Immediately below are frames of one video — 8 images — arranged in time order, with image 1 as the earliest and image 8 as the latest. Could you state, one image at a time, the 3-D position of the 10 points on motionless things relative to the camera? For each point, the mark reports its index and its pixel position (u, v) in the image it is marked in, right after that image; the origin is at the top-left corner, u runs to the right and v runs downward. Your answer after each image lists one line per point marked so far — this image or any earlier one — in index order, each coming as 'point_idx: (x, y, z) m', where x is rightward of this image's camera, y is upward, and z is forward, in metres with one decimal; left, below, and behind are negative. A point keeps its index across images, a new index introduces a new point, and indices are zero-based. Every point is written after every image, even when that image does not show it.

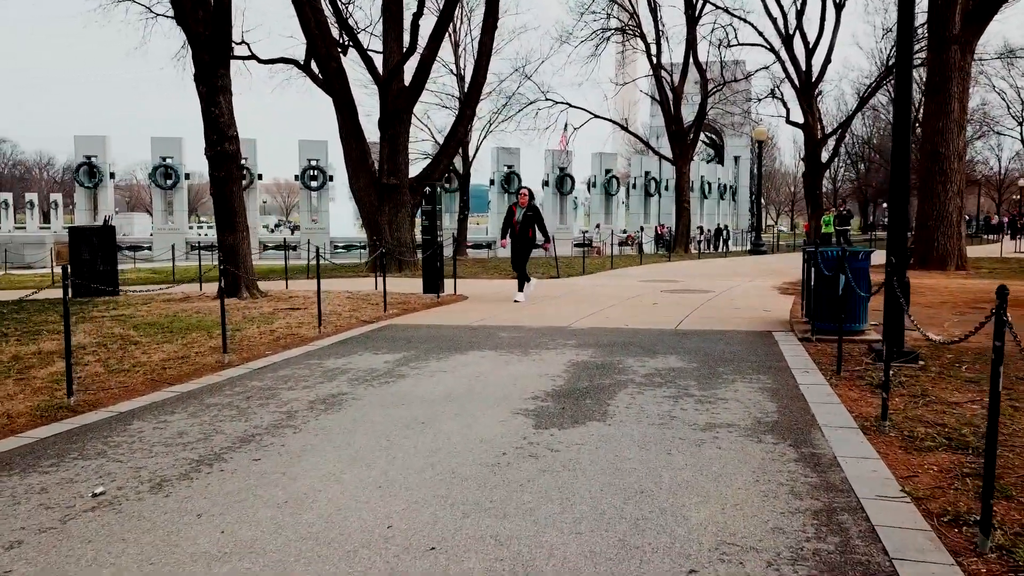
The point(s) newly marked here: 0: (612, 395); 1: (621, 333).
0: (+0.9, -1.0, +7.3) m
1: (+1.5, -0.6, +11.1) m
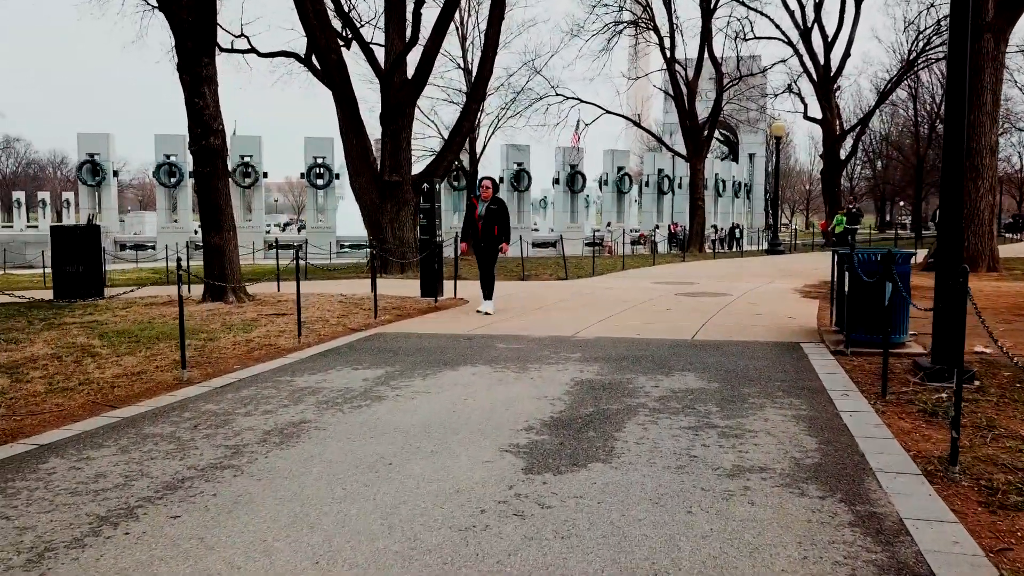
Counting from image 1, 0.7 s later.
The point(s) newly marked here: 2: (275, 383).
0: (+0.8, -1.1, +6.2) m
1: (+1.5, -0.7, +10.0) m
2: (-2.3, -1.0, +8.0) m
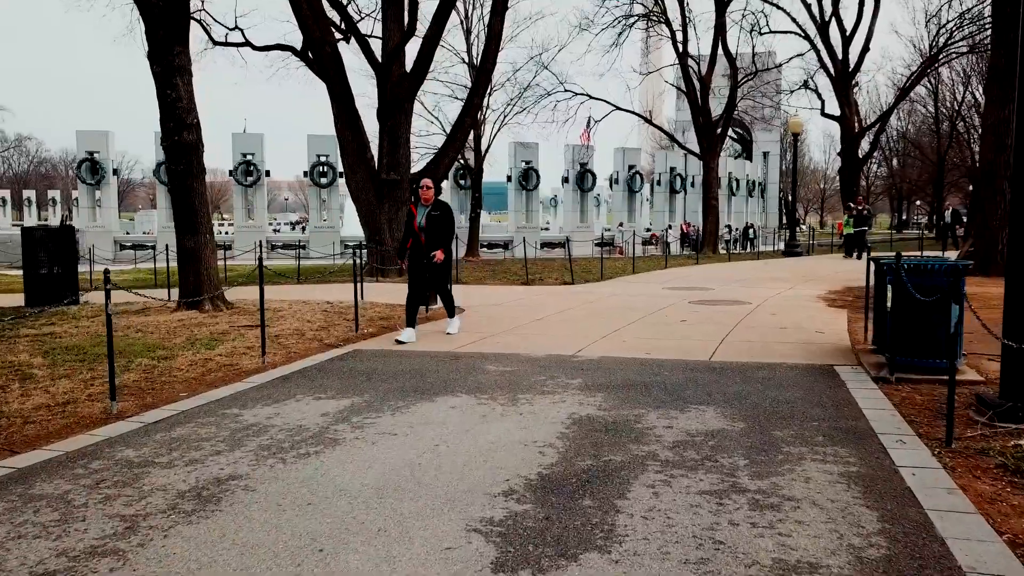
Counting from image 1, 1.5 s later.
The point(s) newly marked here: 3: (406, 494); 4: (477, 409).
0: (+0.7, -1.2, +4.9) m
1: (+1.4, -0.9, +8.7) m
2: (-2.4, -1.1, +6.8) m
3: (-0.6, -1.2, +4.9) m
4: (-0.3, -1.1, +7.0) m
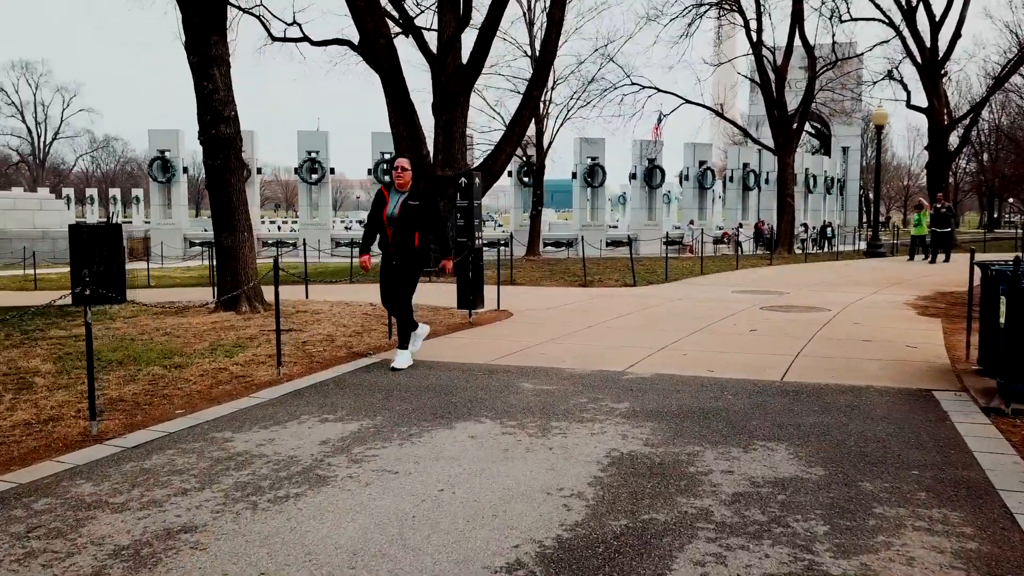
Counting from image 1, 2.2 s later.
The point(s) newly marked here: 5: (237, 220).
0: (+0.7, -1.3, +3.8) m
1: (+1.7, -1.0, +7.6) m
2: (-2.2, -1.2, +5.9) m
3: (-0.6, -1.3, +3.9) m
4: (-0.1, -1.1, +6.0) m
5: (-4.8, +1.2, +14.1) m
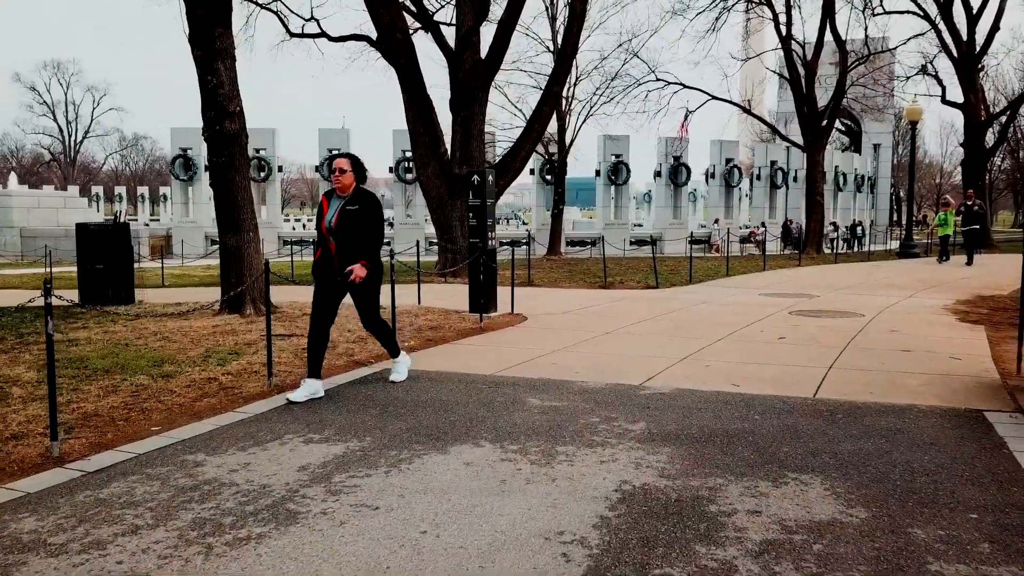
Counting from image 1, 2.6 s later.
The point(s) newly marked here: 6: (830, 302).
0: (+0.6, -1.4, +3.1) m
1: (+1.8, -1.0, +6.9) m
2: (-2.3, -1.2, +5.3) m
3: (-0.7, -1.4, +3.3) m
4: (-0.1, -1.2, +5.3) m
5: (-4.5, +1.1, +13.6) m
6: (+6.2, -0.3, +15.7) m
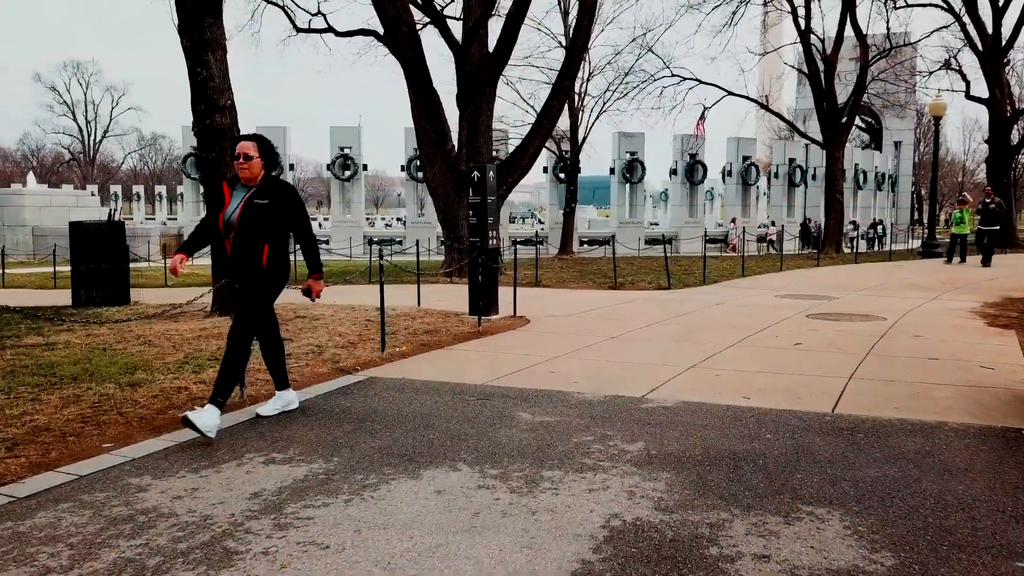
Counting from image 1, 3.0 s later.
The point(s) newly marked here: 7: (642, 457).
0: (+0.5, -1.4, +2.5) m
1: (+1.7, -1.1, +6.2) m
2: (-2.4, -1.3, +4.8) m
3: (-0.8, -1.4, +2.7) m
4: (-0.2, -1.2, +4.7) m
5: (-4.5, +1.1, +13.1) m
6: (+6.2, -0.3, +15.0) m
7: (+0.9, -1.1, +5.5) m
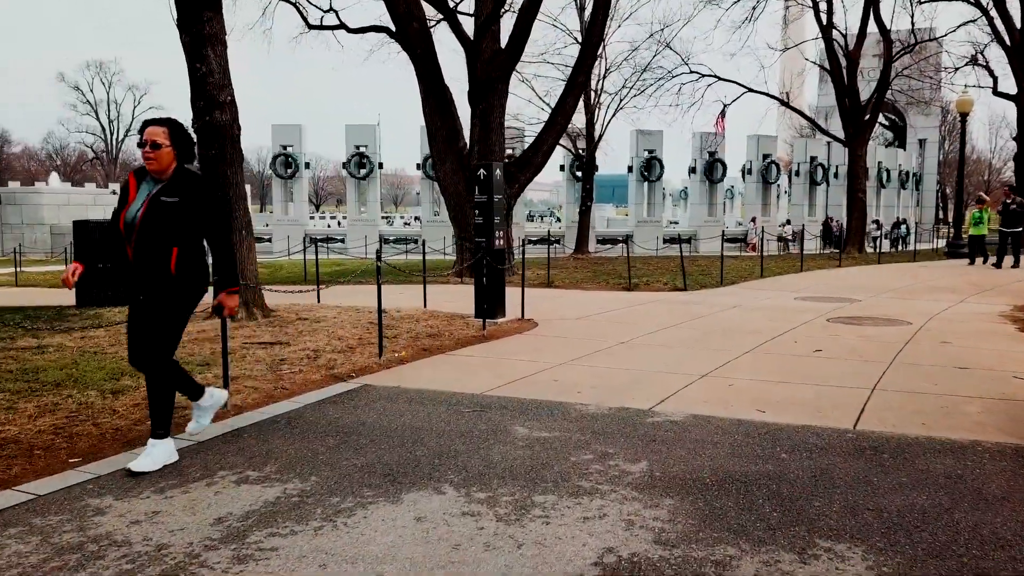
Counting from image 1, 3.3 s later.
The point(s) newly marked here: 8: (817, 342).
0: (+0.3, -1.5, +2.1) m
1: (+1.6, -1.1, +5.8) m
2: (-2.5, -1.3, +4.4) m
3: (-1.0, -1.5, +2.3) m
4: (-0.3, -1.3, +4.3) m
5: (-4.3, +1.1, +12.7) m
6: (+6.4, -0.4, +14.4) m
7: (+0.8, -1.2, +5.0) m
8: (+3.9, -0.7, +10.4) m
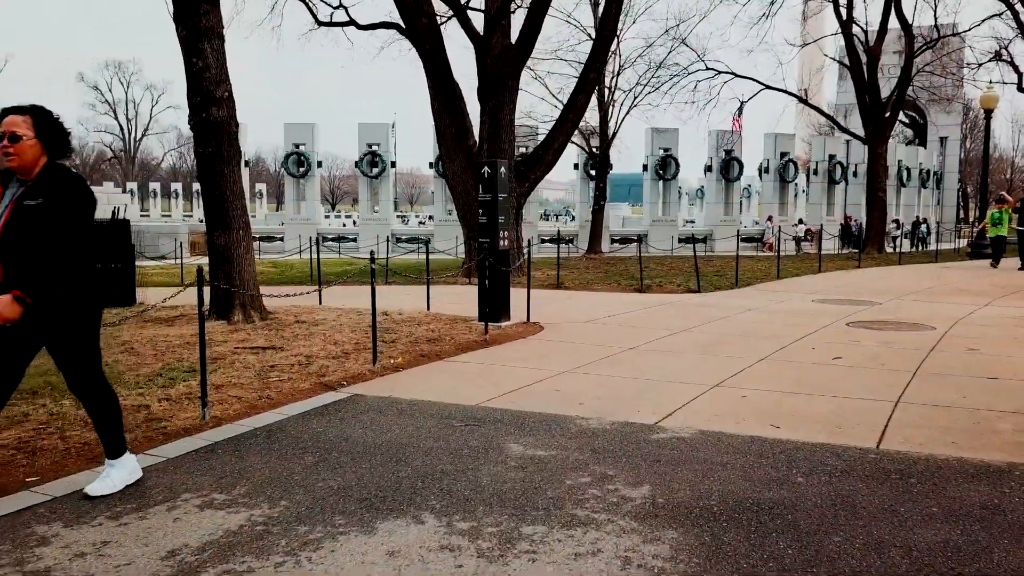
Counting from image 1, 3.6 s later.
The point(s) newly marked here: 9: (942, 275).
0: (+0.2, -1.5, +1.6) m
1: (+1.6, -1.2, +5.3) m
2: (-2.5, -1.3, +4.0) m
3: (-1.1, -1.5, +1.8) m
4: (-0.4, -1.3, +3.9) m
5: (-4.3, +1.1, +12.4) m
6: (+6.5, -0.4, +13.8) m
7: (+0.8, -1.2, +4.5) m
8: (+4.0, -0.7, +9.9) m
9: (+10.6, +0.3, +19.9) m
